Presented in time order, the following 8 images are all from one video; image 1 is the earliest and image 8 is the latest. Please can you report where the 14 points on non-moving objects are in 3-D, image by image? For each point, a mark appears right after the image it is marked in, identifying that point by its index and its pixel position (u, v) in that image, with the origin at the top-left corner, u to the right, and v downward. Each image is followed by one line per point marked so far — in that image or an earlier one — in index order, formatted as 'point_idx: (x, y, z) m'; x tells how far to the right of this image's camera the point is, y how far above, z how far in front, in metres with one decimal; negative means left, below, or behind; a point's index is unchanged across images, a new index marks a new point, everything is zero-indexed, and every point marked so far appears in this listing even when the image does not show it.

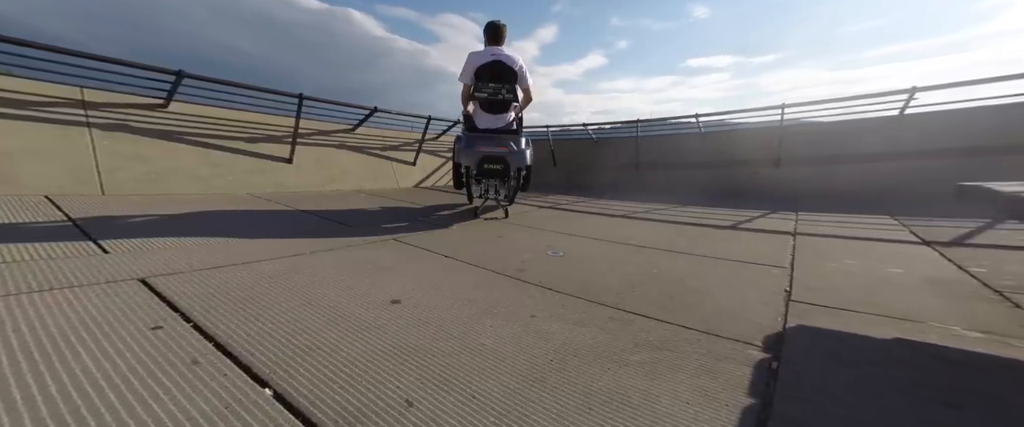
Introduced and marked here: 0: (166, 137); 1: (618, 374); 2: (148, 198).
0: (-3.2, +0.7, +3.3) m
1: (+0.3, -0.5, +1.1) m
2: (-3.0, +0.1, +3.0) m
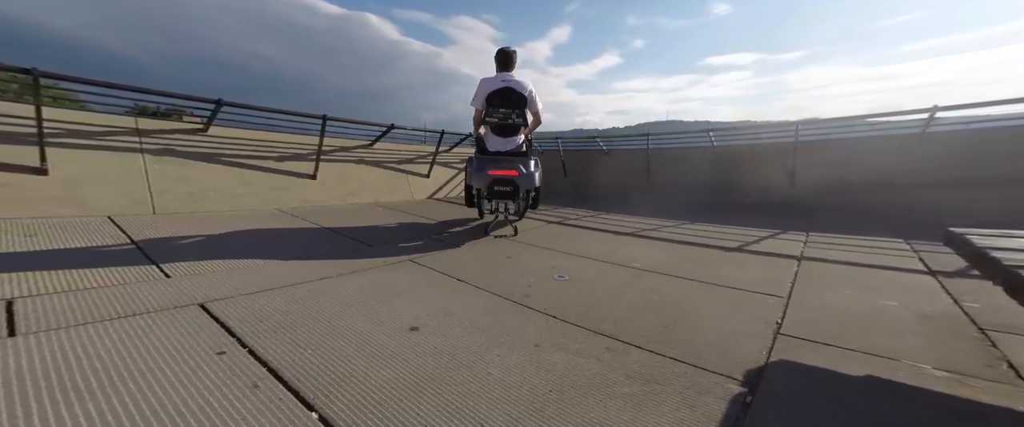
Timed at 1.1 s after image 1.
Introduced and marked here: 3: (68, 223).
0: (-3.1, +0.5, +3.6) m
1: (+0.3, -0.7, +1.2) m
2: (-2.9, 0.0, +3.2) m
3: (-3.3, -0.1, +2.7) m
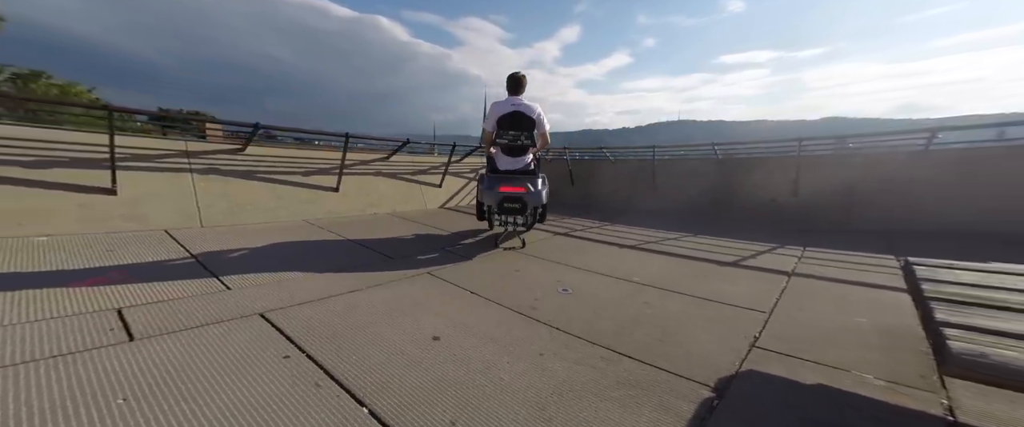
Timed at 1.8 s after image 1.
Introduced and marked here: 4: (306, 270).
0: (-3.0, +0.4, +4.0) m
1: (+0.4, -0.8, +1.5) m
2: (-2.8, -0.2, +3.6) m
3: (-3.2, -0.2, +3.0) m
4: (-1.7, -0.5, +2.9) m
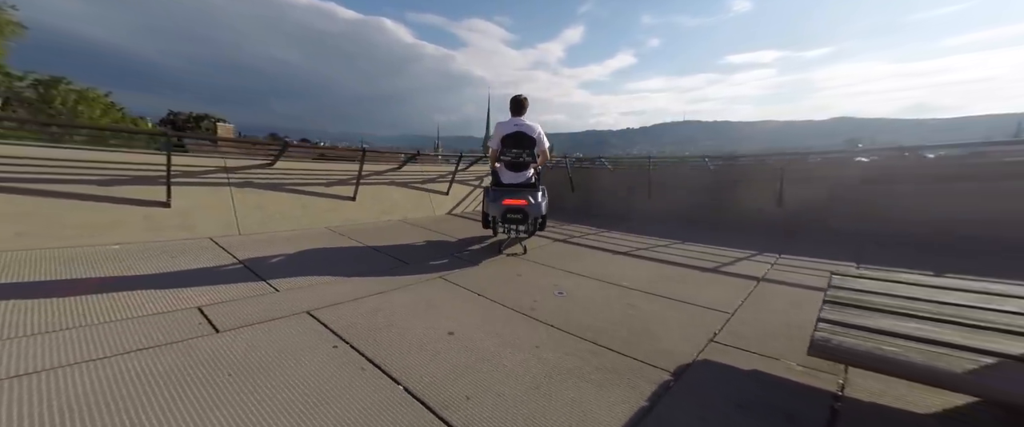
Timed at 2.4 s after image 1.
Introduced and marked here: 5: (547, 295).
0: (-3.0, +0.3, +4.5) m
1: (+0.4, -0.9, +1.9) m
2: (-2.8, -0.3, +4.0) m
3: (-3.2, -0.3, +3.5) m
4: (-1.7, -0.6, +3.4) m
5: (+0.3, -0.7, +3.3) m
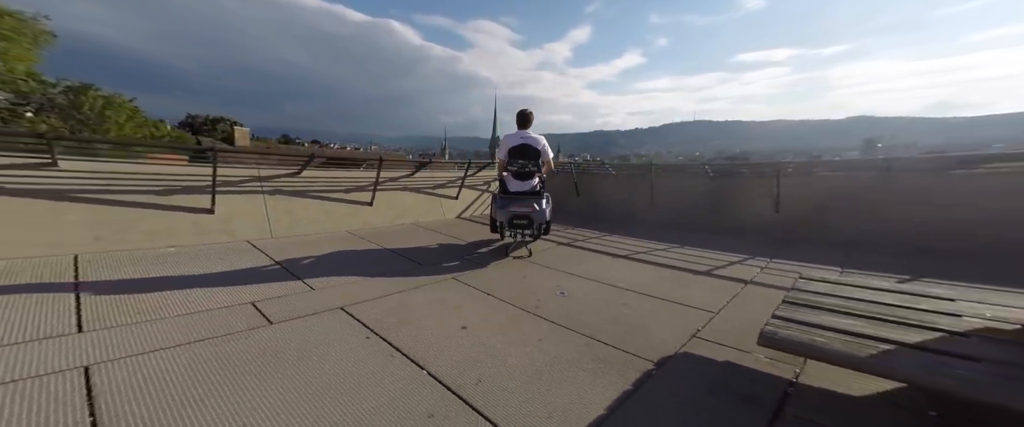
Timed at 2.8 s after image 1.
0: (-2.9, +0.2, +4.9) m
1: (+0.4, -1.0, +2.3) m
2: (-2.7, -0.3, +4.4) m
3: (-3.1, -0.4, +3.9) m
4: (-1.6, -0.6, +3.7) m
5: (+0.4, -0.8, +3.6) m
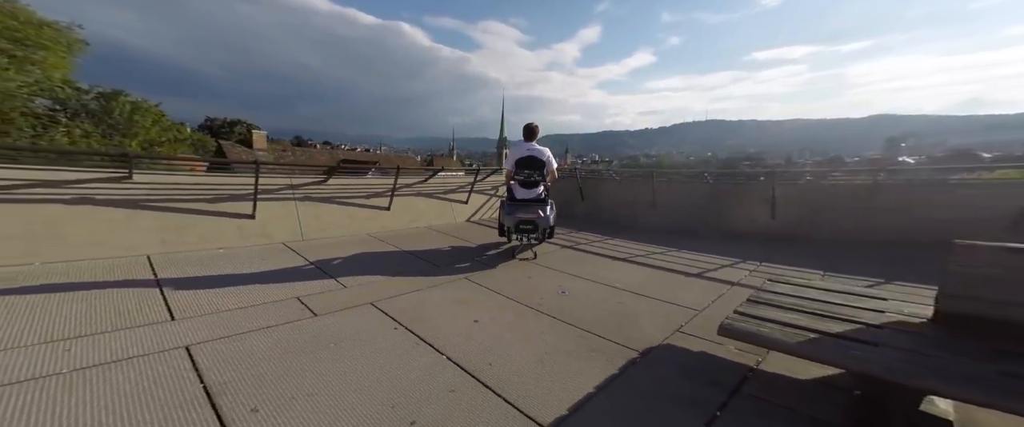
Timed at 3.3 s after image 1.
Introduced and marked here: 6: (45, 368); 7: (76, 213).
0: (-2.8, +0.2, +5.3) m
1: (+0.4, -1.1, +2.7) m
2: (-2.6, -0.4, +4.9) m
3: (-3.0, -0.4, +4.4) m
4: (-1.5, -0.7, +4.2) m
5: (+0.4, -0.9, +4.0) m
6: (-2.8, -0.9, +2.2) m
7: (-4.5, 0.0, +3.8) m
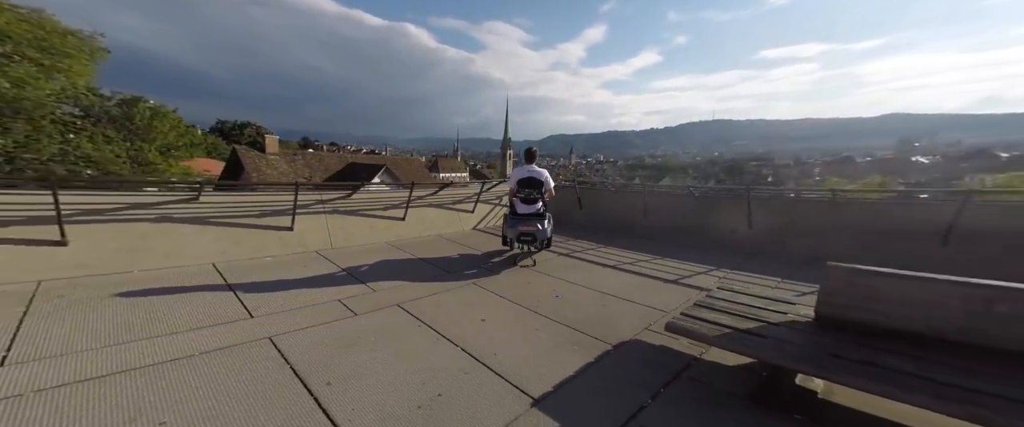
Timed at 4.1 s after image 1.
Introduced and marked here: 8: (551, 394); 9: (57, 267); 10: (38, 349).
0: (-2.7, 0.0, +6.1) m
1: (+0.4, -1.3, +3.4) m
2: (-2.6, -0.6, +5.7) m
3: (-3.0, -0.6, +5.1) m
4: (-1.5, -0.9, +4.9) m
5: (+0.5, -1.1, +4.7) m
6: (-2.8, -1.1, +2.9) m
7: (-4.5, -0.2, +4.6) m
8: (+0.3, -1.4, +2.8) m
9: (-5.0, -0.6, +3.9) m
10: (-3.7, -1.1, +2.8) m
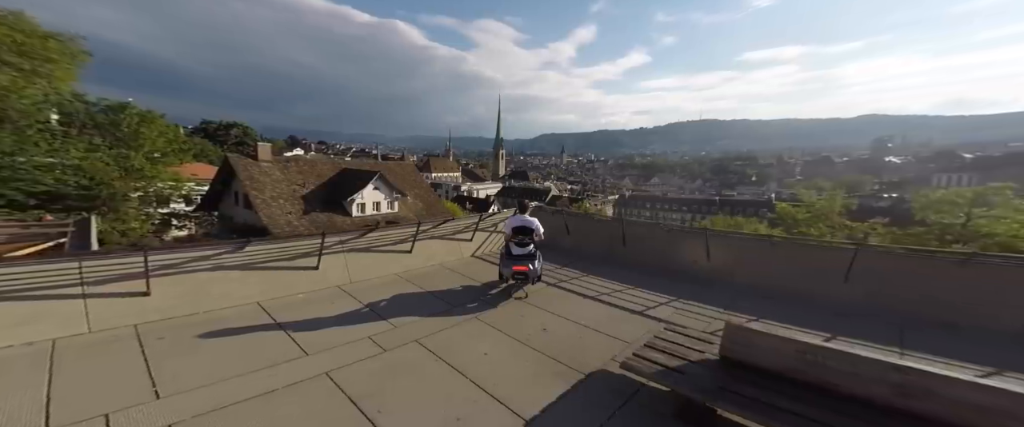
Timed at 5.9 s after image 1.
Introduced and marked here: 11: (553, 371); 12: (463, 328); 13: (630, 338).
0: (-2.9, -0.8, +7.1) m
1: (+0.4, -2.1, +4.5) m
2: (-2.7, -1.4, +6.7) m
3: (-3.1, -1.4, +6.1) m
4: (-1.6, -1.7, +6.0) m
5: (+0.4, -1.9, +5.8) m
6: (-2.8, -1.9, +3.9) m
7: (-4.6, -1.0, +5.5) m
8: (+0.3, -2.2, +3.9) m
9: (-5.0, -1.4, +4.9) m
10: (-3.7, -1.8, +3.8) m
11: (+0.5, -2.1, +4.7) m
12: (-0.8, -1.8, +5.7) m
13: (+1.9, -1.9, +5.6) m
